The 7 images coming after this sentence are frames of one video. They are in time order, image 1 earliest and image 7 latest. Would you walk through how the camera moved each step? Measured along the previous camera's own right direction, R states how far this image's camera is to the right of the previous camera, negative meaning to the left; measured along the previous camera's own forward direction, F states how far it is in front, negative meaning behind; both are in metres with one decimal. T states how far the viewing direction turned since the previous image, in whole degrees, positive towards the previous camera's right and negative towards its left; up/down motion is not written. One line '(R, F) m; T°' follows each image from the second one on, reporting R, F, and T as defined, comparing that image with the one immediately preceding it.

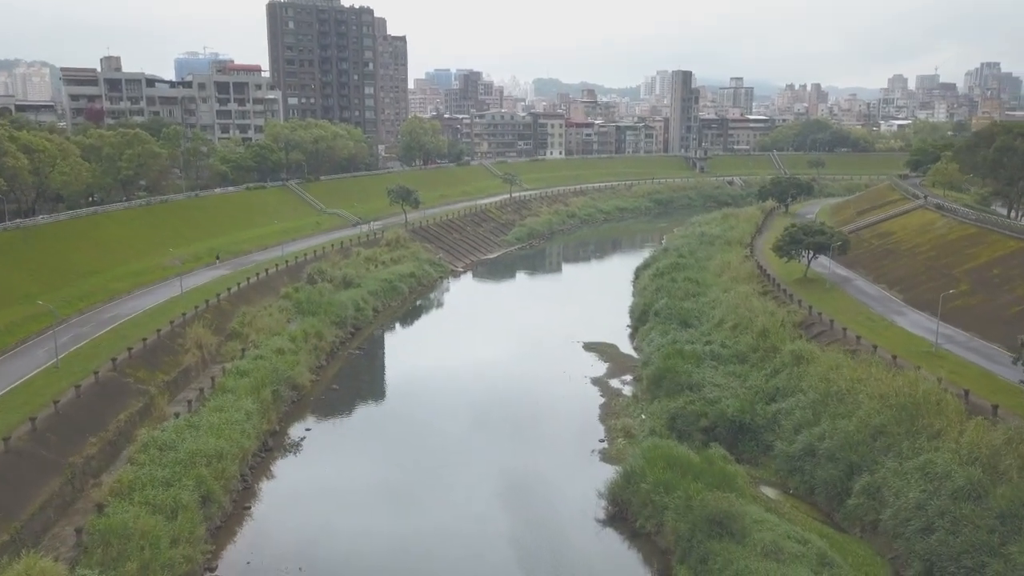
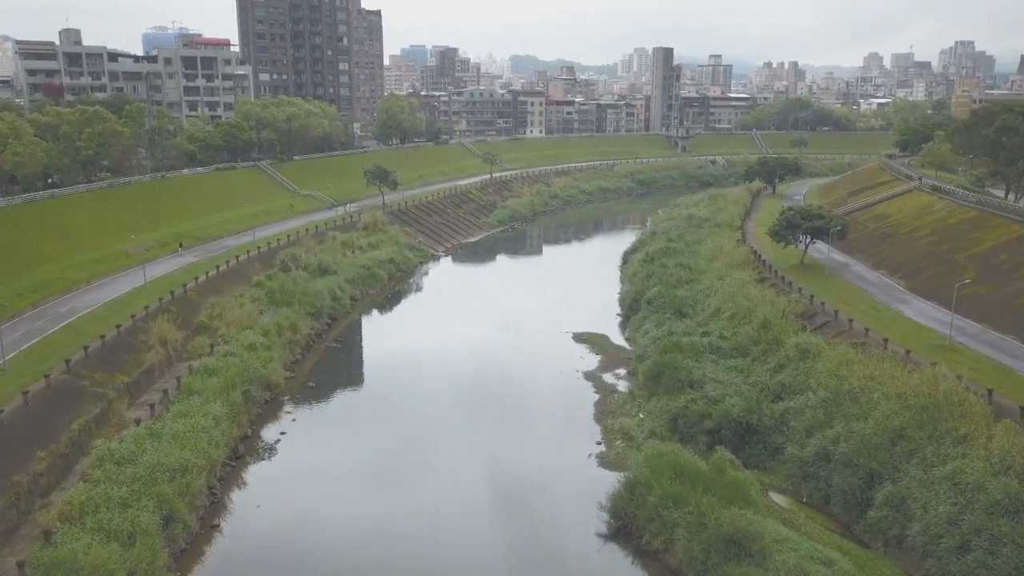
(-0.4, +1.8) m; +2°
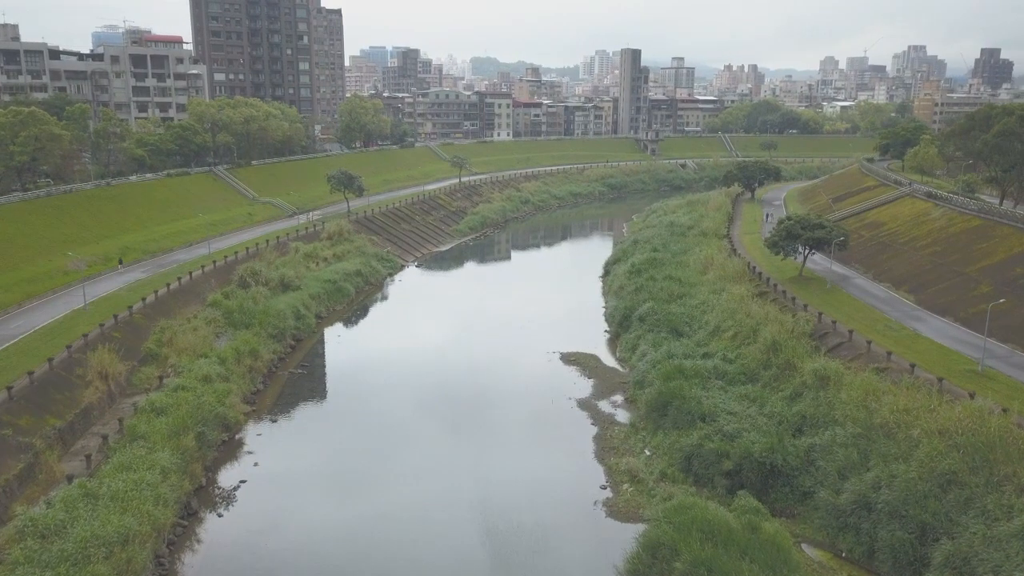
(-0.8, +2.7) m; +3°
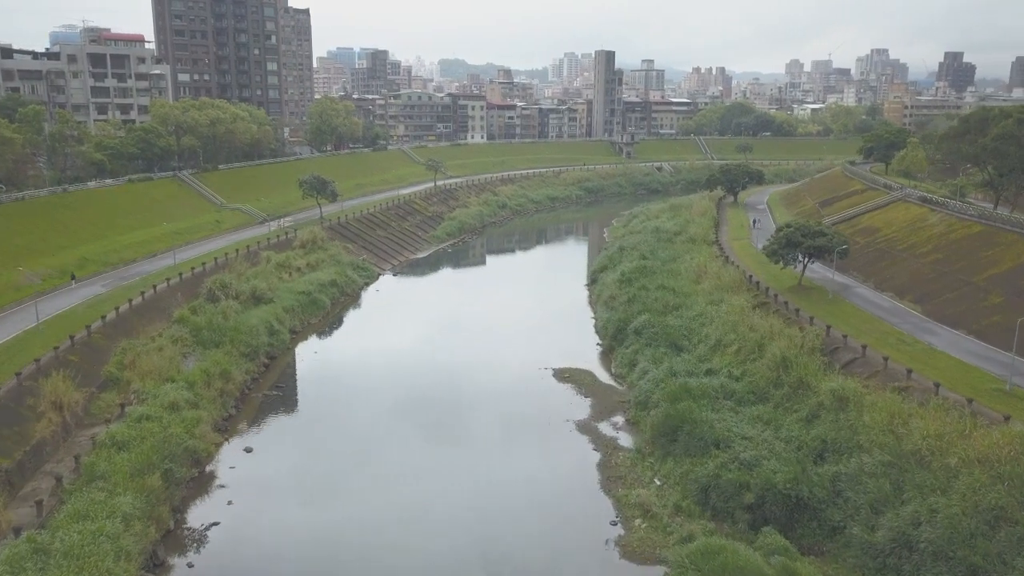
(-0.7, +1.8) m; +2°
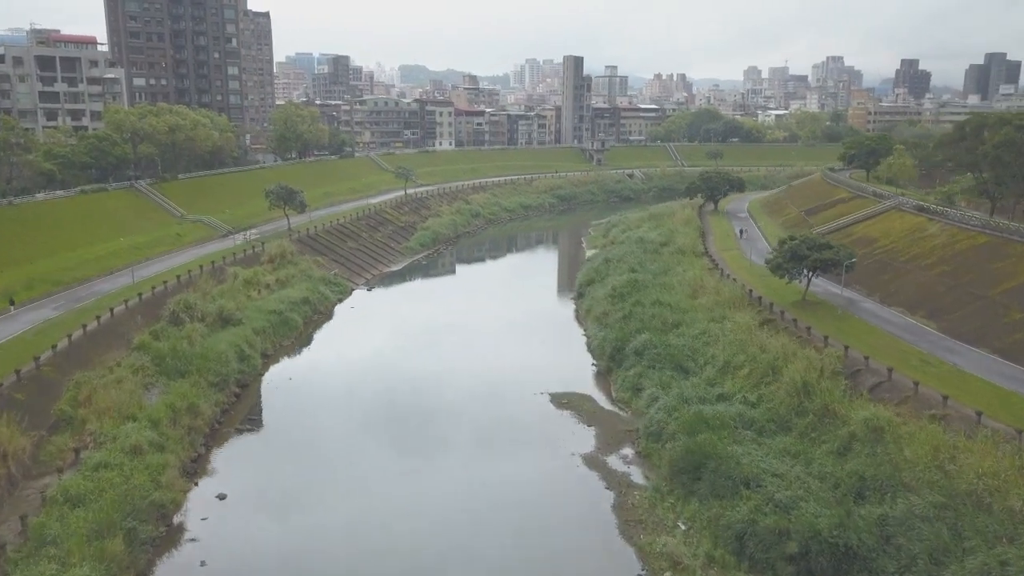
(-1.1, +2.1) m; +3°
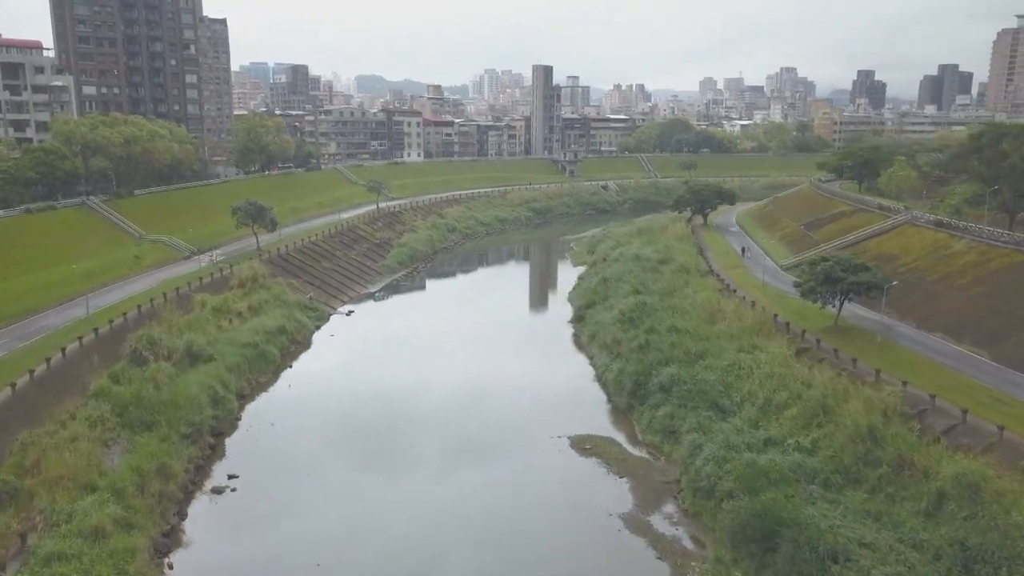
(-1.7, +3.1) m; +3°
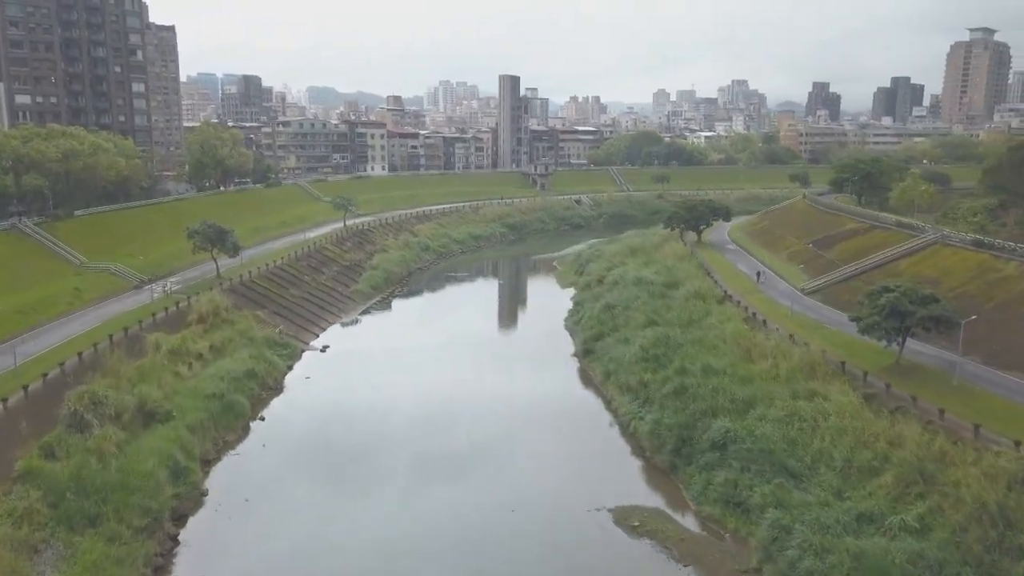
(-1.9, +4.2) m; +3°
